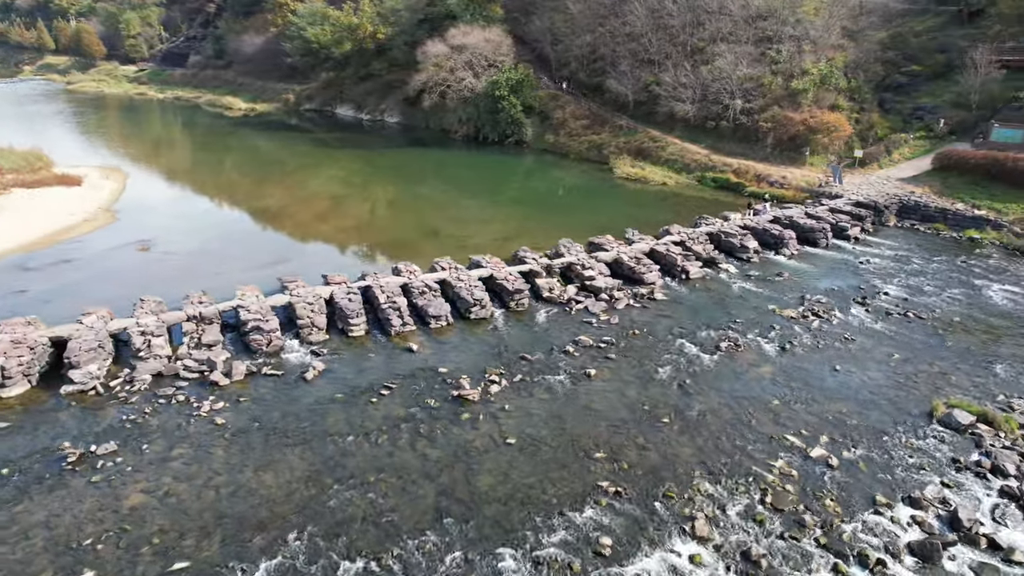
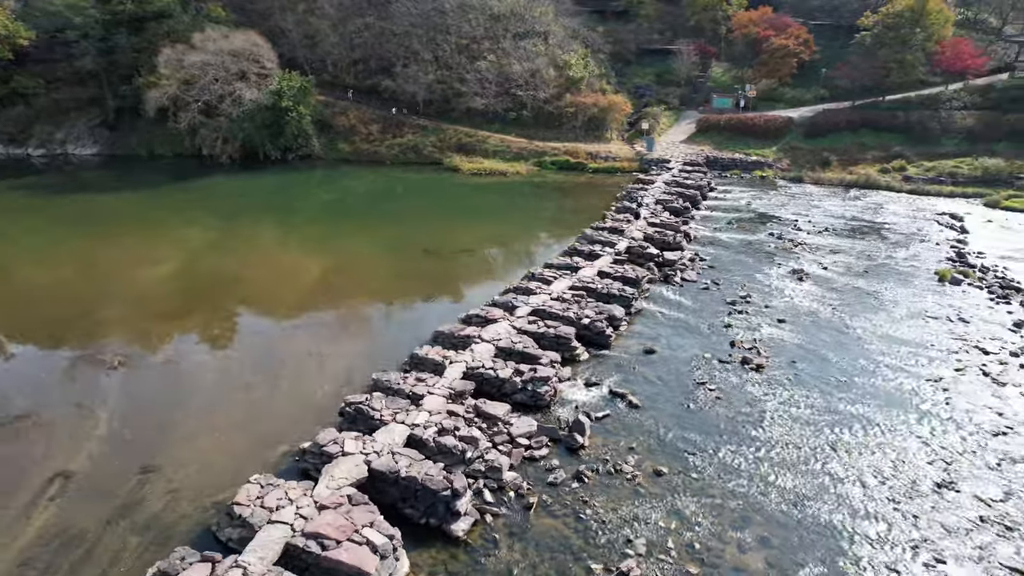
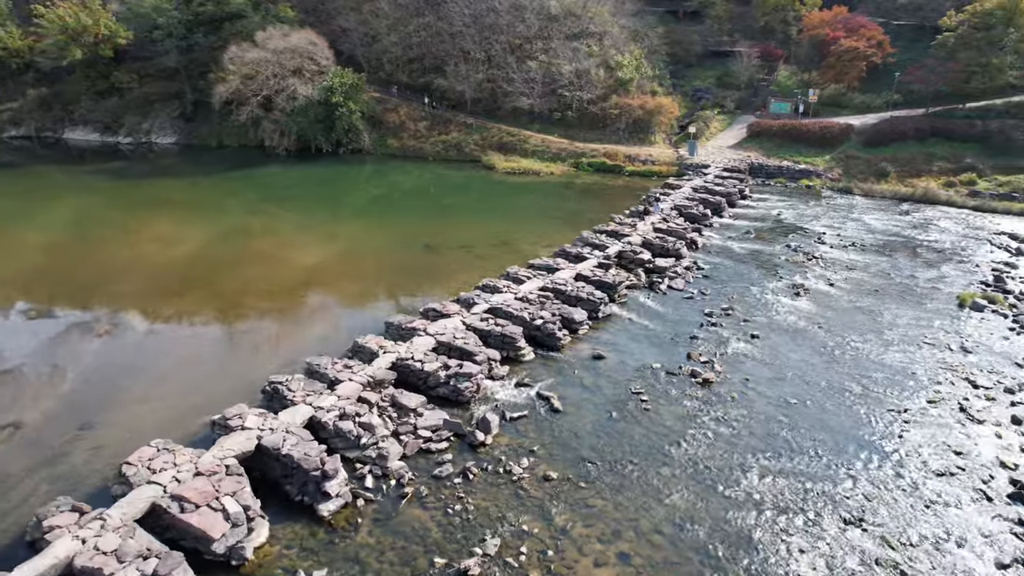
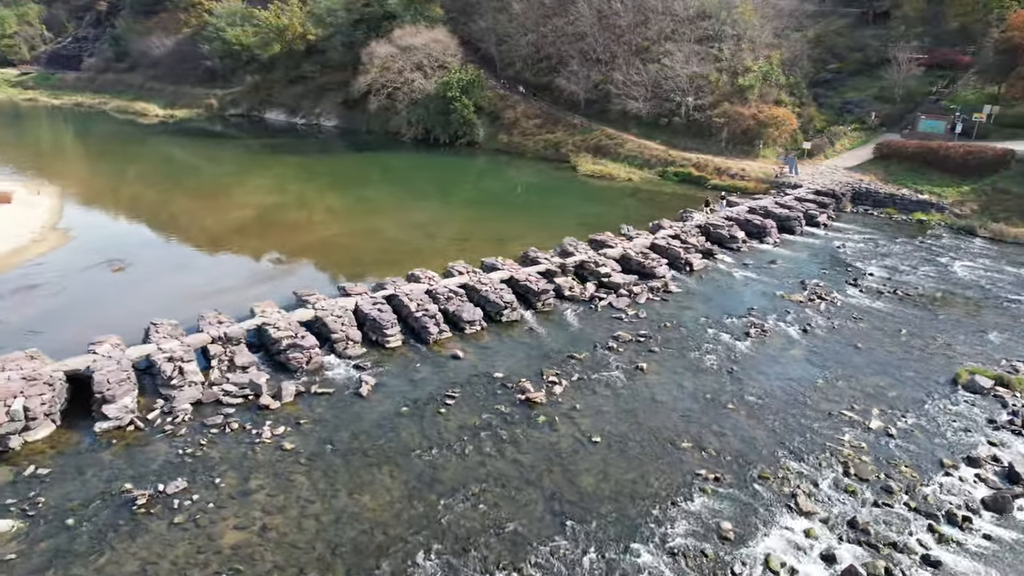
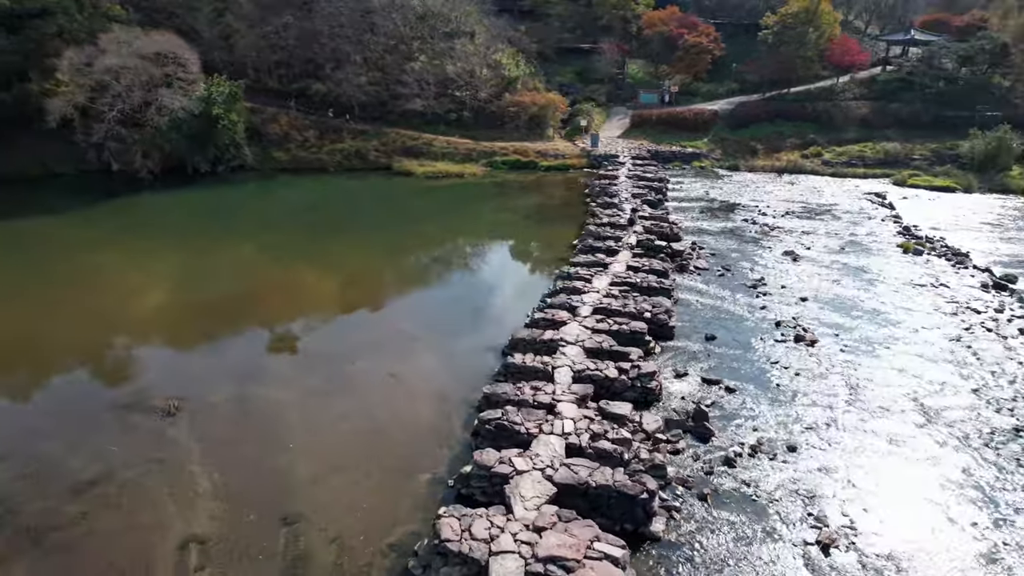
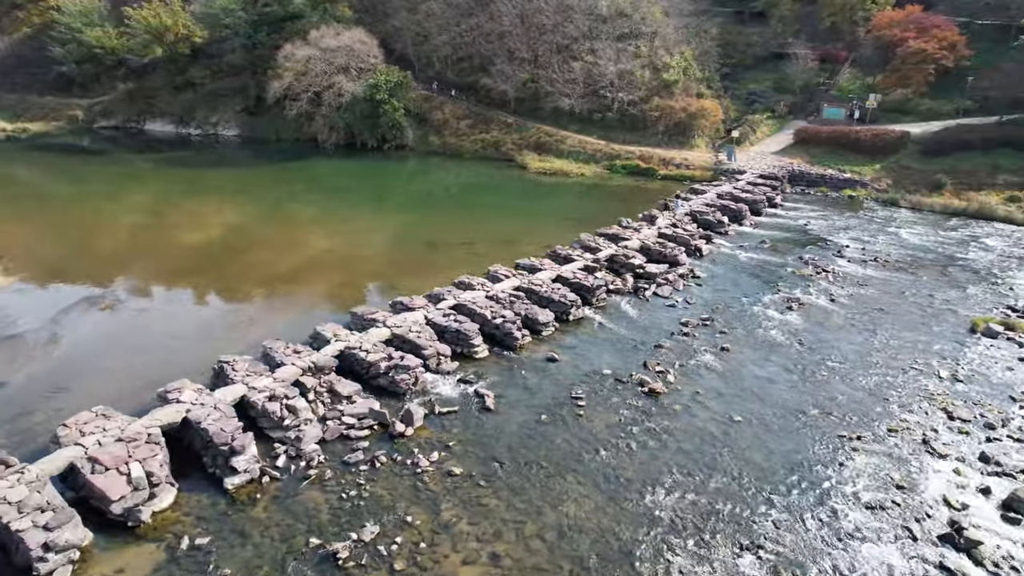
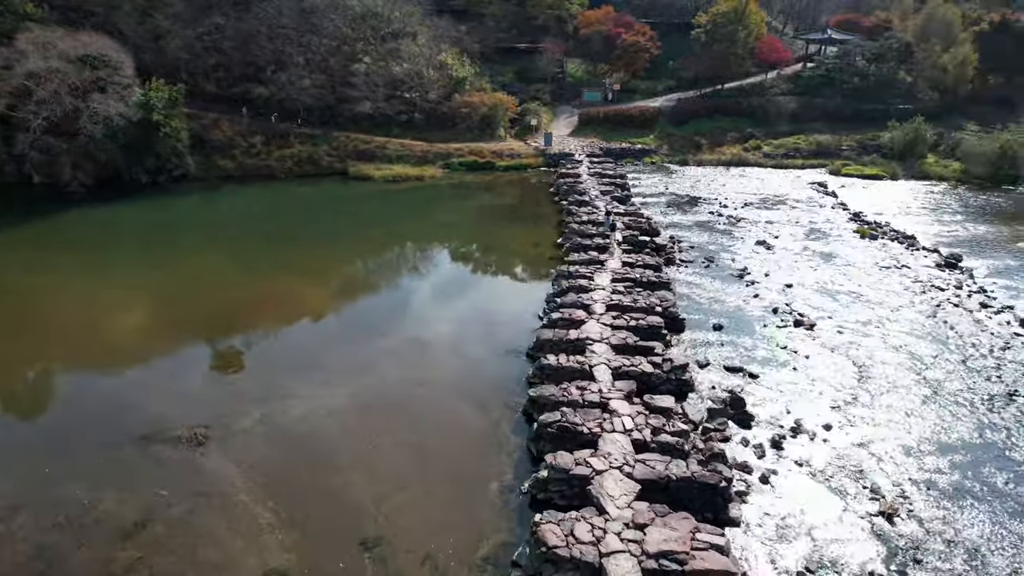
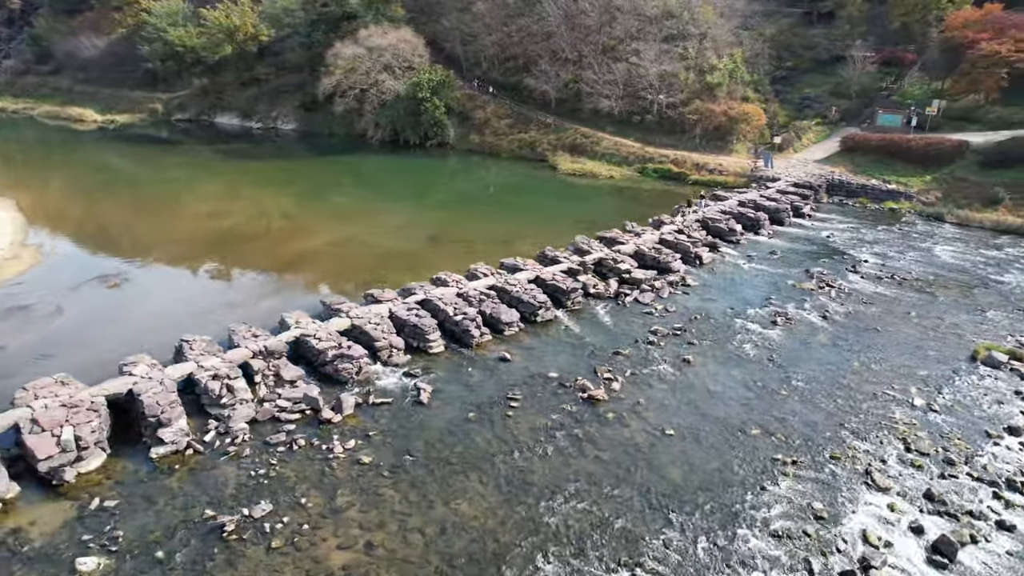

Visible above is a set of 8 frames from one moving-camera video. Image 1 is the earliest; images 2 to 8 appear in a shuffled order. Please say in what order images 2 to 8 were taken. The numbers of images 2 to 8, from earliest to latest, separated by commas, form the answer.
4, 8, 6, 3, 2, 5, 7
